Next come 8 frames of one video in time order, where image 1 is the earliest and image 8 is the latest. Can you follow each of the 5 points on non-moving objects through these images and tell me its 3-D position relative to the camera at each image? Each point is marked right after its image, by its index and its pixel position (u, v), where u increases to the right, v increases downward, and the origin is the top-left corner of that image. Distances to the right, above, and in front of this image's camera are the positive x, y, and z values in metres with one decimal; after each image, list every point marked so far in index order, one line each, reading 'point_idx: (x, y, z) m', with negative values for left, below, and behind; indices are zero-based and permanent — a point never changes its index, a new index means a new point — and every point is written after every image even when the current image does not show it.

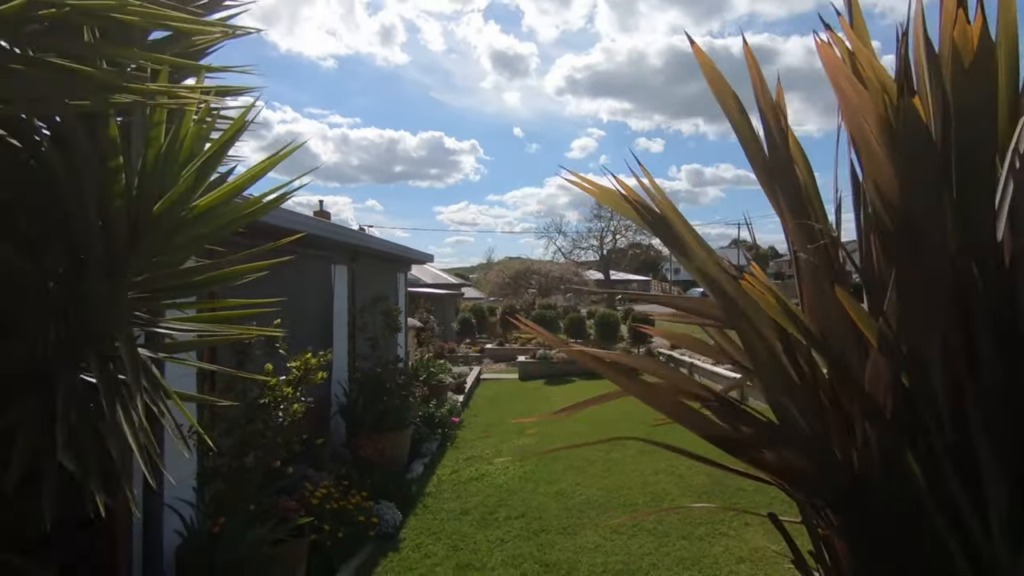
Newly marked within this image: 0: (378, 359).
0: (-2.2, -1.2, +9.3) m
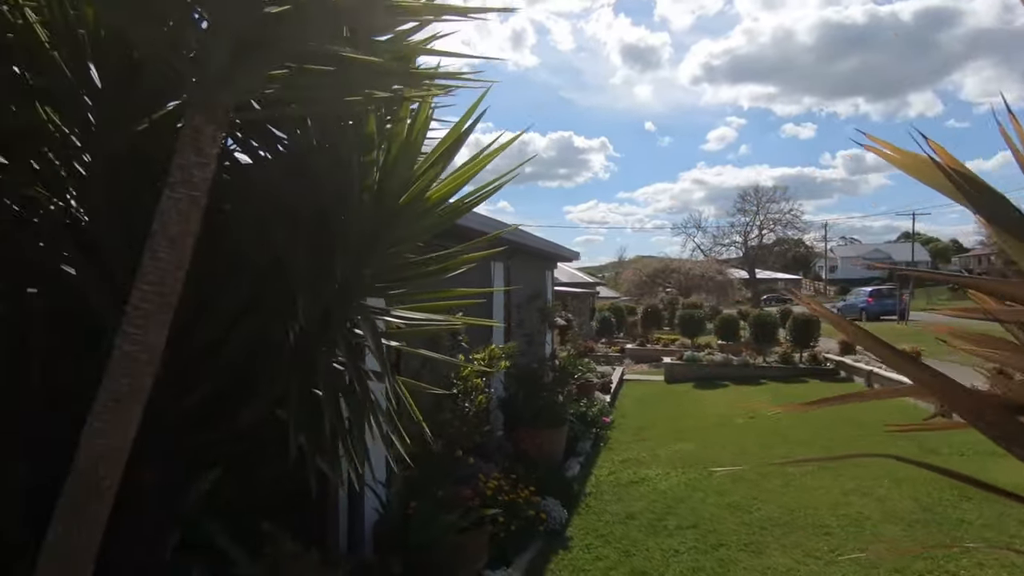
0: (+0.4, -1.1, +9.4) m
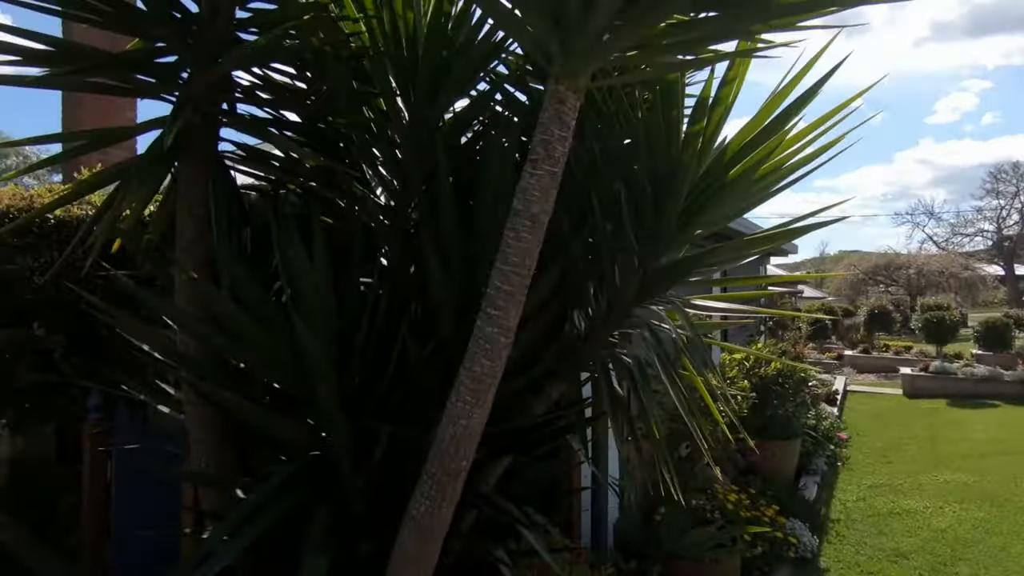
0: (+3.8, -1.1, +8.5) m
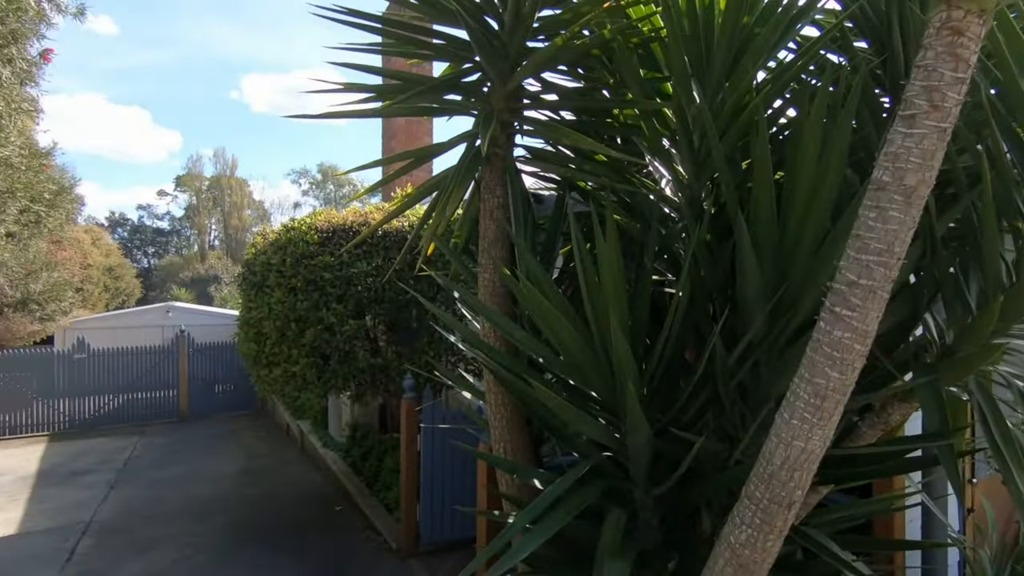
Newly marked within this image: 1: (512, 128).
0: (+7.2, -1.1, +5.9) m
1: (0.0, +0.7, +2.6) m
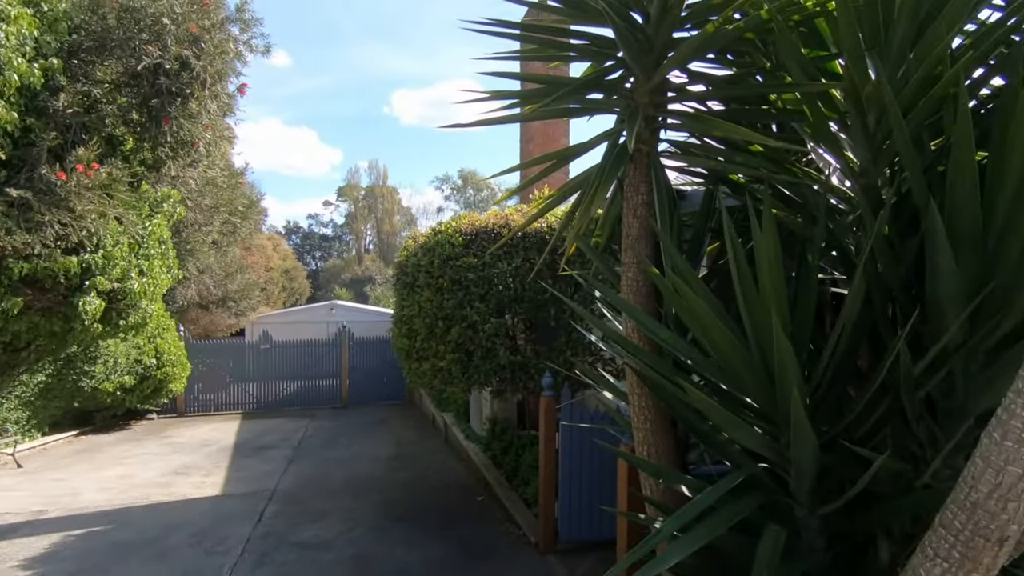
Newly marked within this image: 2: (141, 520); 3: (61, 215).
0: (+8.4, -1.1, +4.0) m
1: (+0.7, +0.8, +2.5) m
2: (-4.2, -2.6, +6.3) m
3: (-5.6, +0.9, +6.9) m
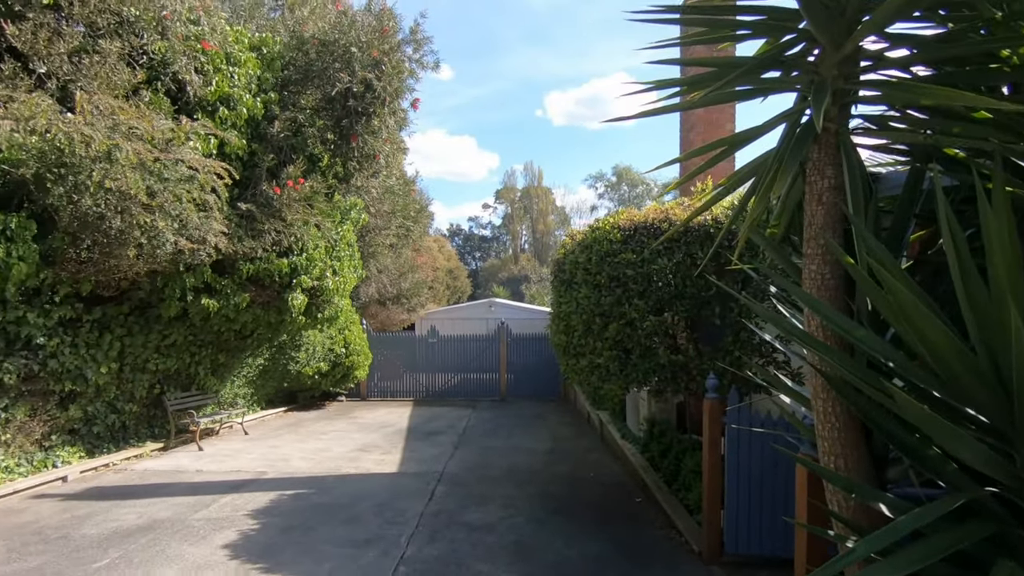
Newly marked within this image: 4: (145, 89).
0: (+9.2, -1.0, +1.6) m
1: (+1.4, +0.8, +2.2) m
2: (-2.3, -2.6, +7.2) m
3: (-3.5, +0.9, +8.2) m
4: (-4.6, +2.5, +7.0) m
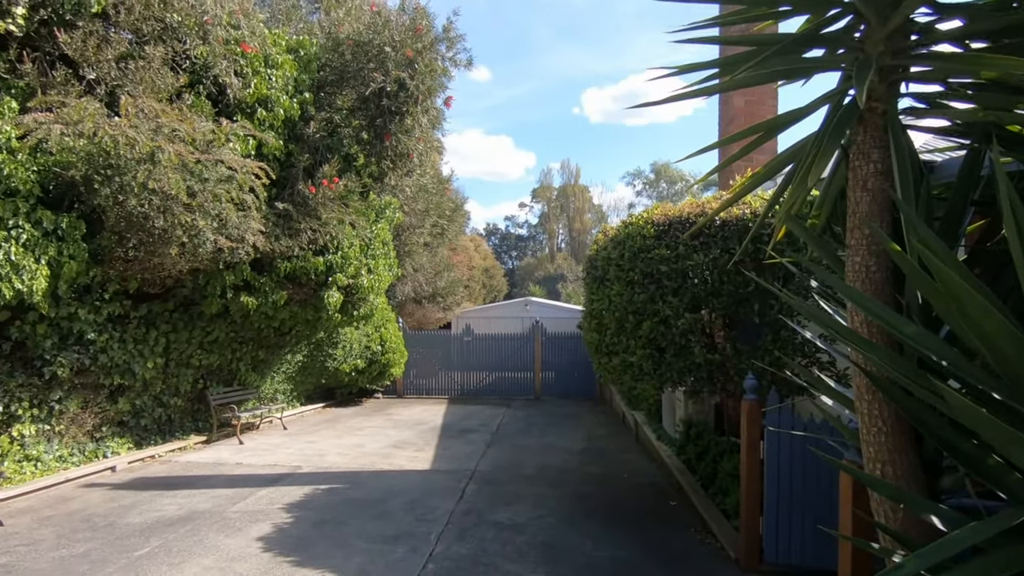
0: (+9.2, -1.0, +0.9) m
1: (+1.4, +0.8, +2.1) m
2: (-1.9, -2.6, +7.3) m
3: (-3.0, +1.0, +8.3) m
4: (-4.2, +2.5, +7.2) m
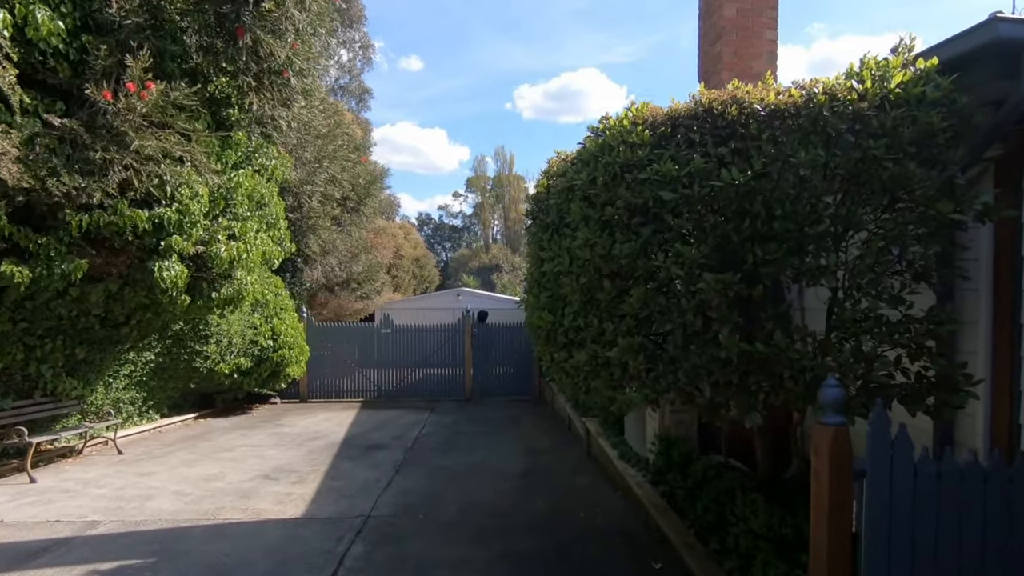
0: (+9.1, -0.7, -0.4) m
1: (+1.2, +1.1, -0.1) m
2: (-2.7, -2.2, +4.7) m
3: (-3.9, +1.3, +5.5) m
4: (-5.0, +2.9, +4.3) m
